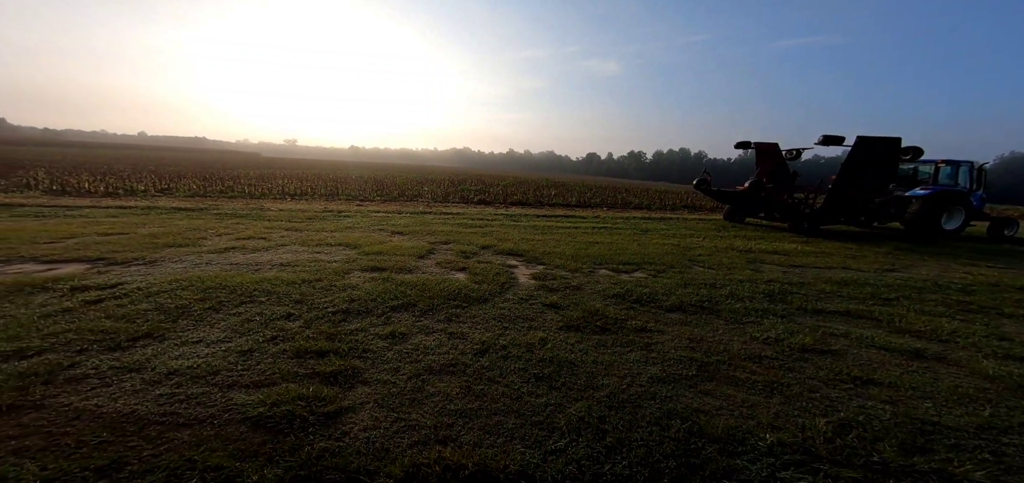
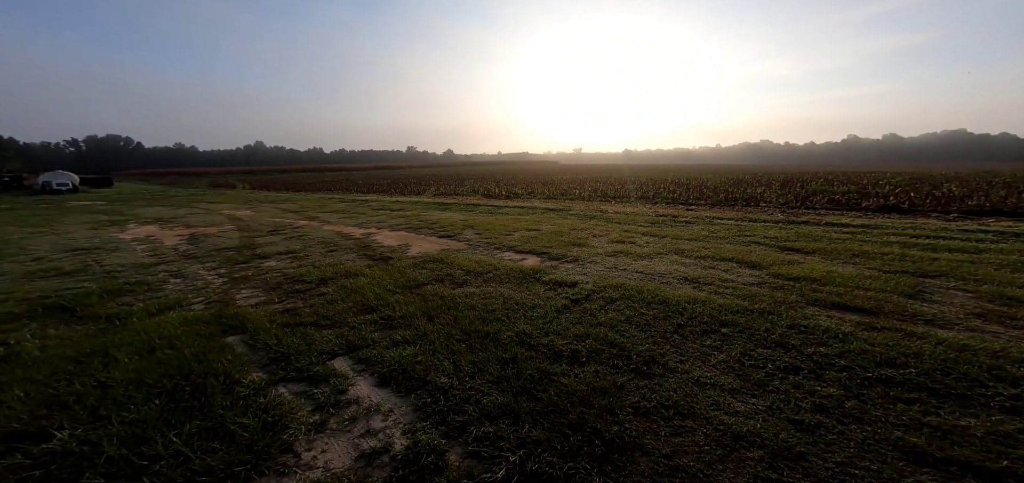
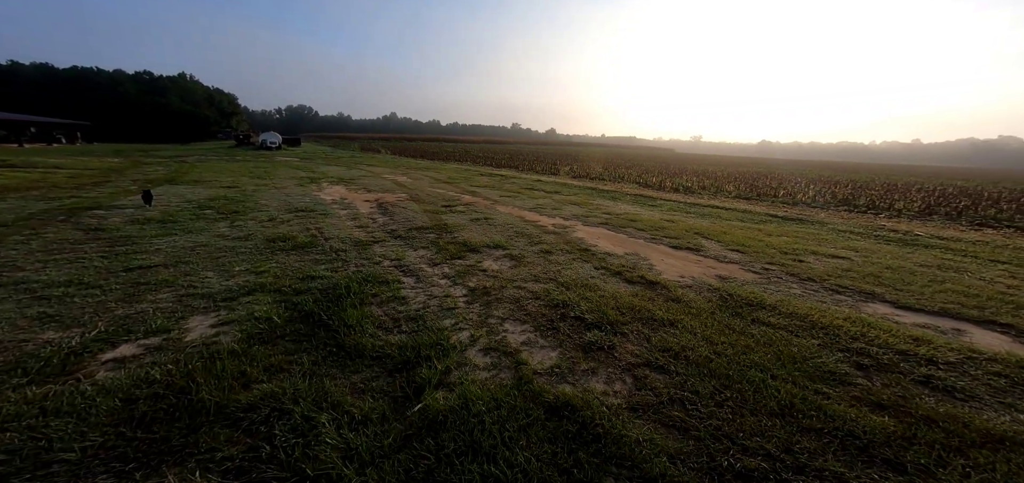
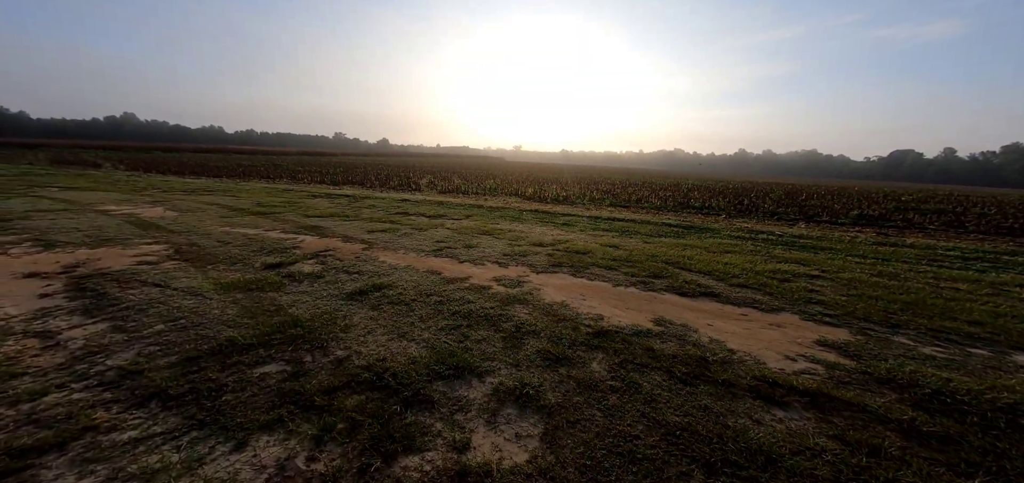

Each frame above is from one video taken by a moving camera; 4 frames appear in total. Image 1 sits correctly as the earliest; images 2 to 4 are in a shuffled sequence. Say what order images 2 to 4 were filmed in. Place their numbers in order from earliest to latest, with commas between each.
2, 3, 4
